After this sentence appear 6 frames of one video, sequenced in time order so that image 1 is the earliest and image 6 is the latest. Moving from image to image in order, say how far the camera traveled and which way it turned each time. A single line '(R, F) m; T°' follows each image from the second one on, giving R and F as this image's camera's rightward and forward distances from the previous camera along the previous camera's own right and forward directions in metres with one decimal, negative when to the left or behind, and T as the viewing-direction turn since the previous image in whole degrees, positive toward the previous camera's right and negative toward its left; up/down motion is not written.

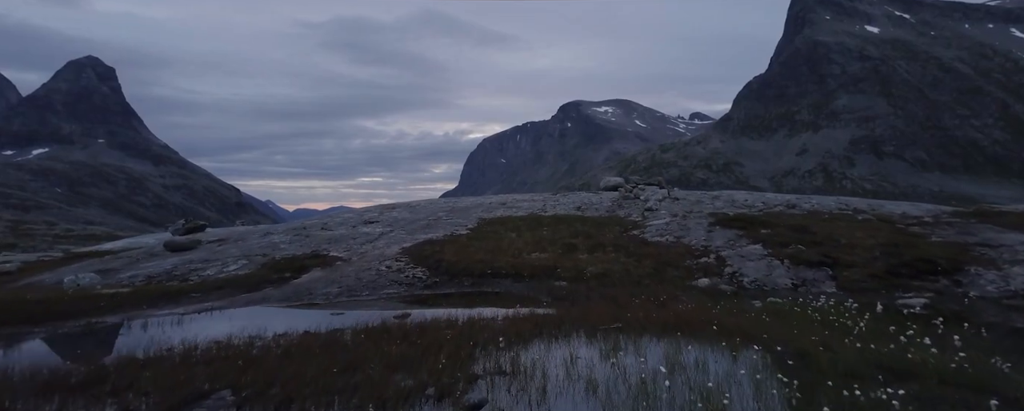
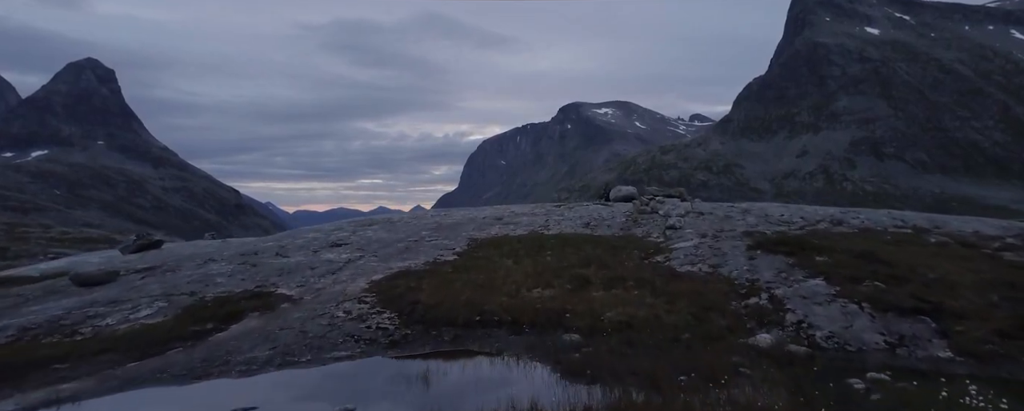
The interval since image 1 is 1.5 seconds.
(0.0, +1.4) m; 0°
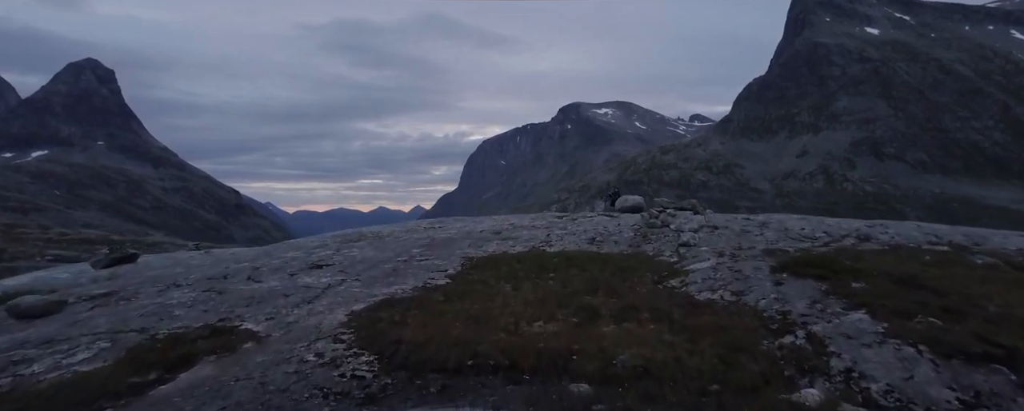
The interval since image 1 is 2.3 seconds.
(+0.1, +0.7) m; 0°
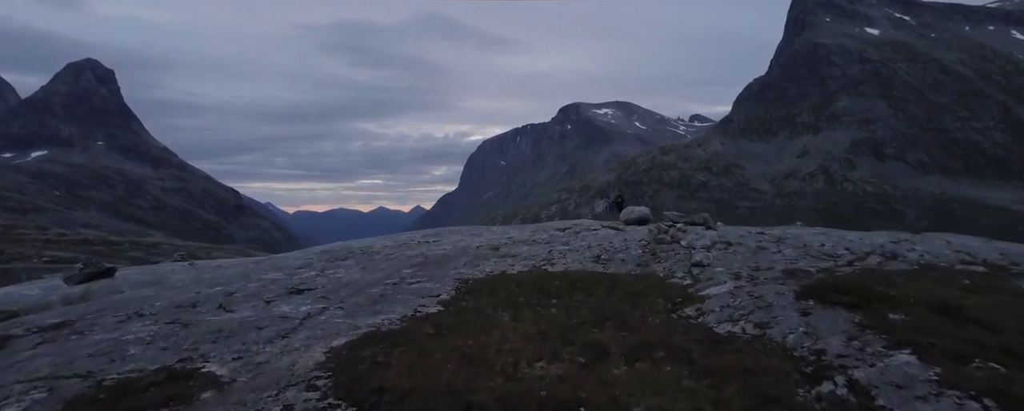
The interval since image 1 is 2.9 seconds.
(0.0, +0.6) m; 0°
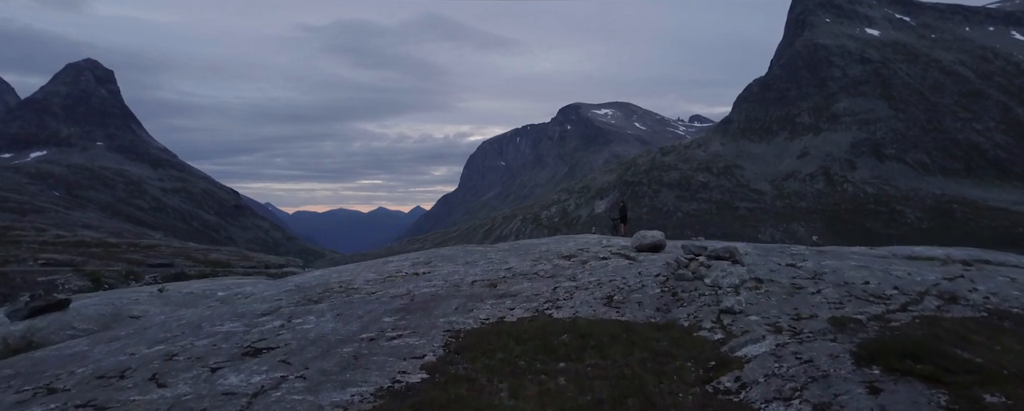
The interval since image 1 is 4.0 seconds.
(-0.2, +1.2) m; 0°
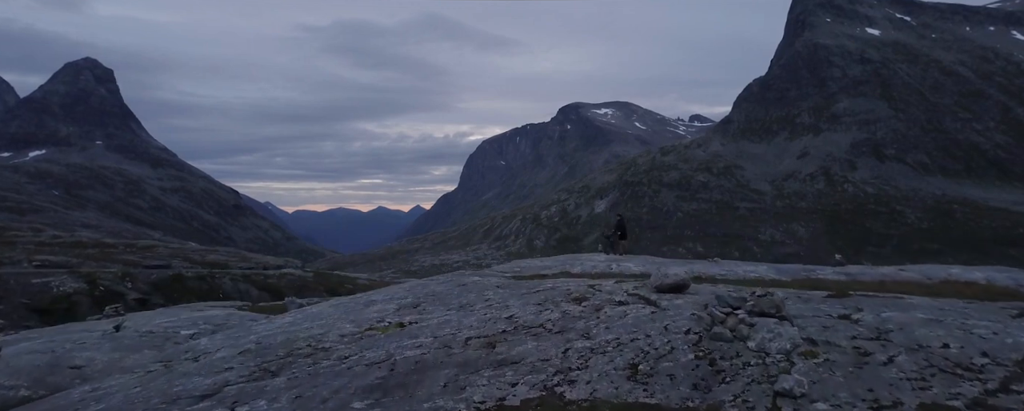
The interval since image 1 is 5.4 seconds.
(+0.1, +1.0) m; 0°
